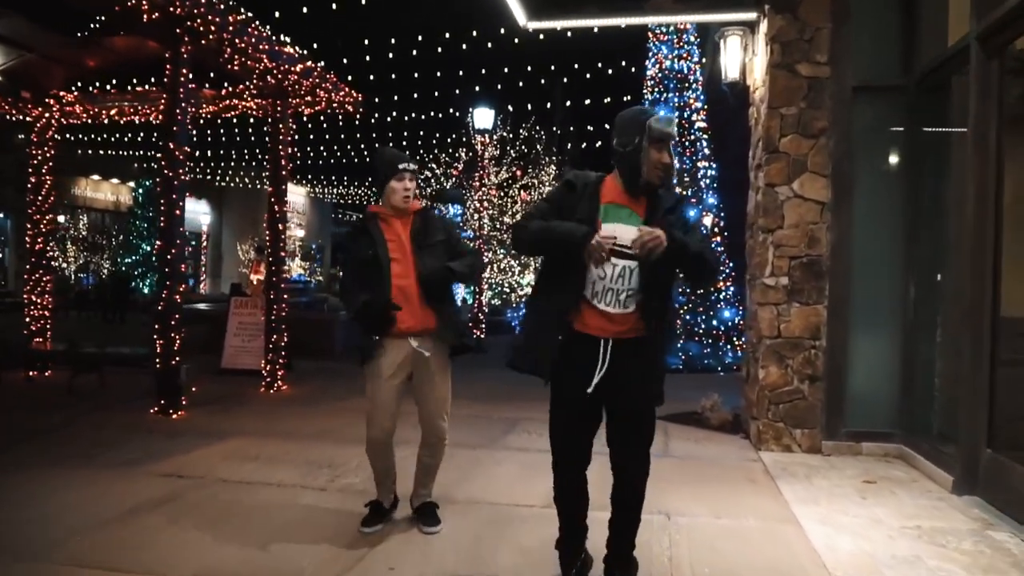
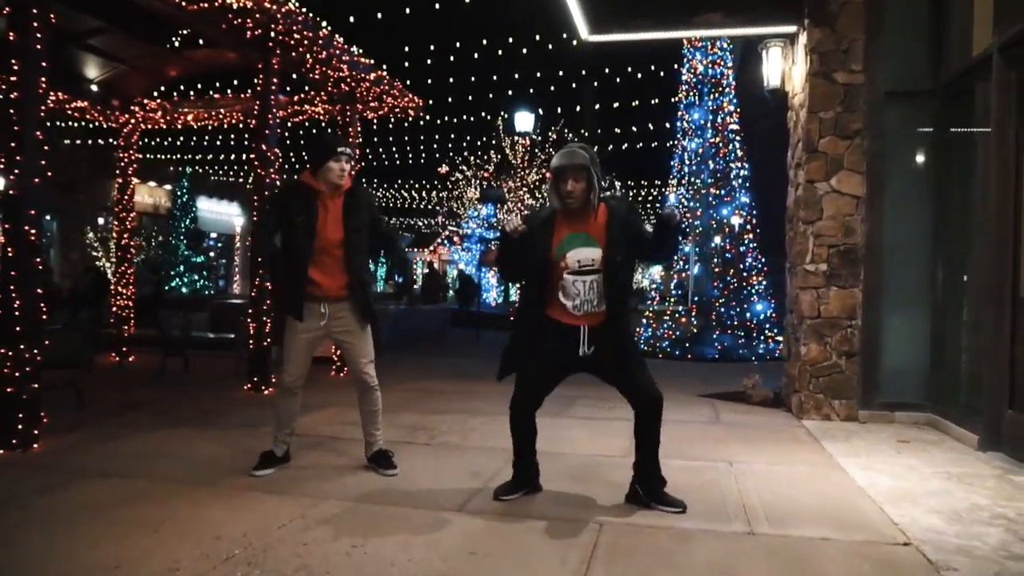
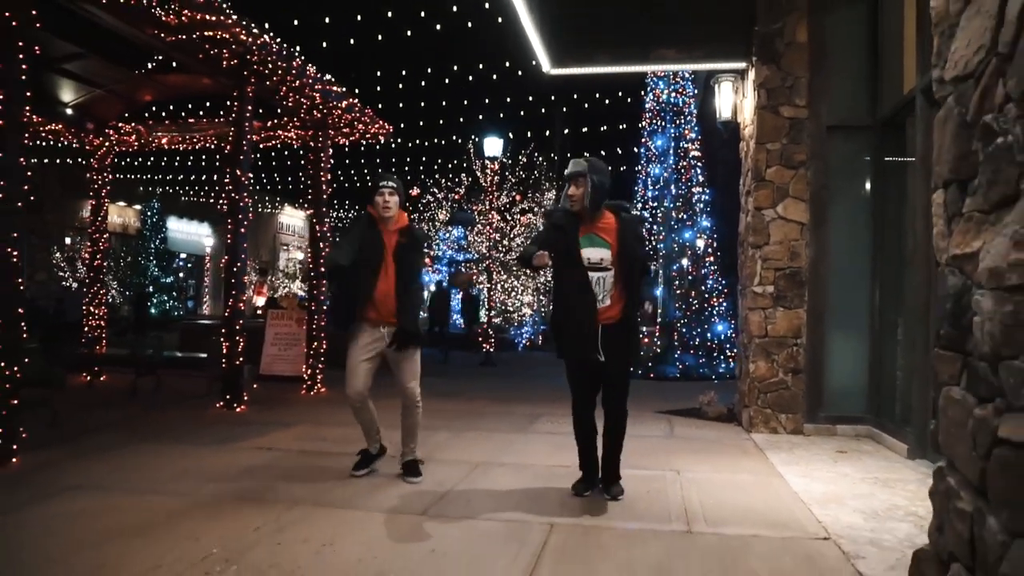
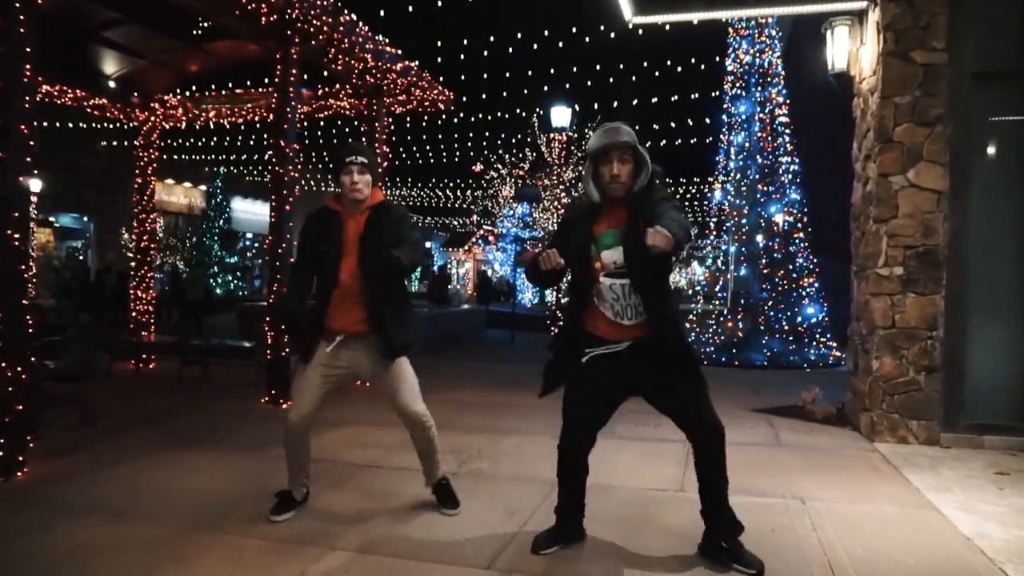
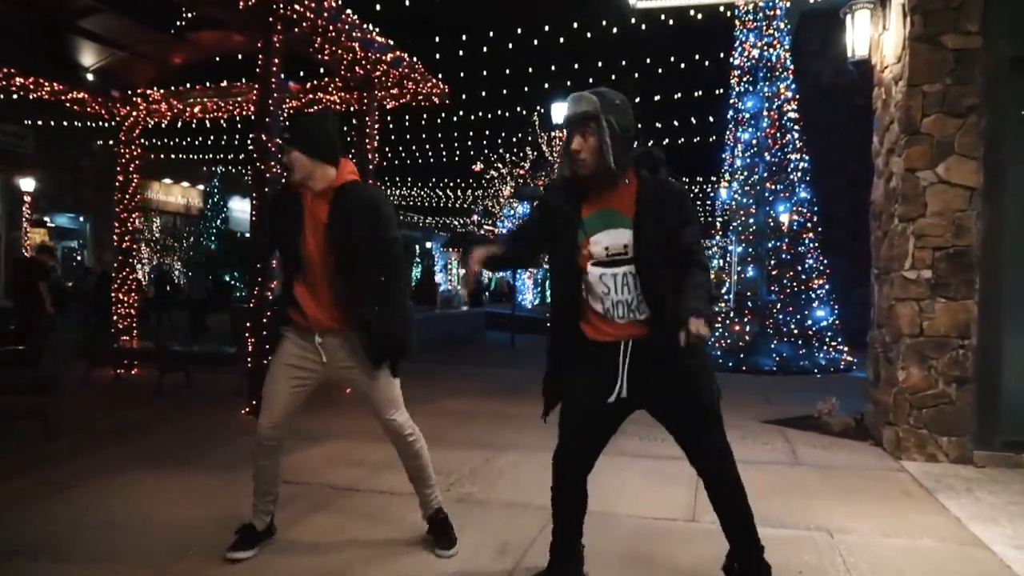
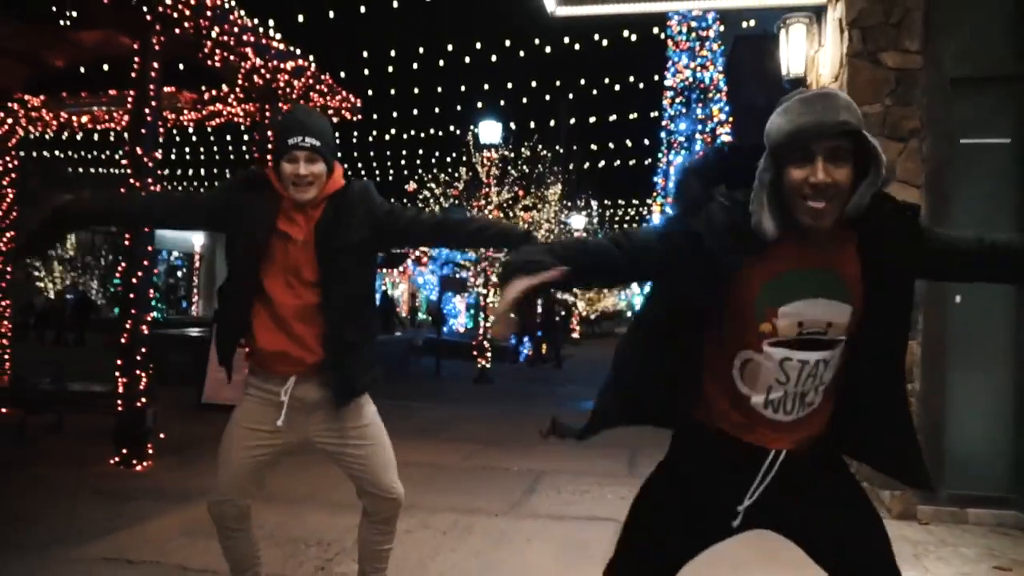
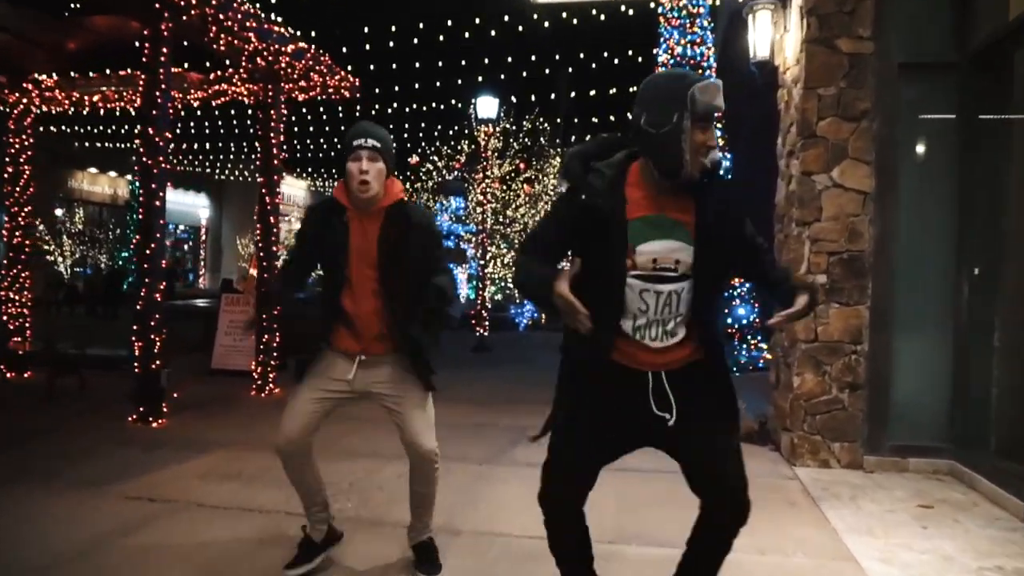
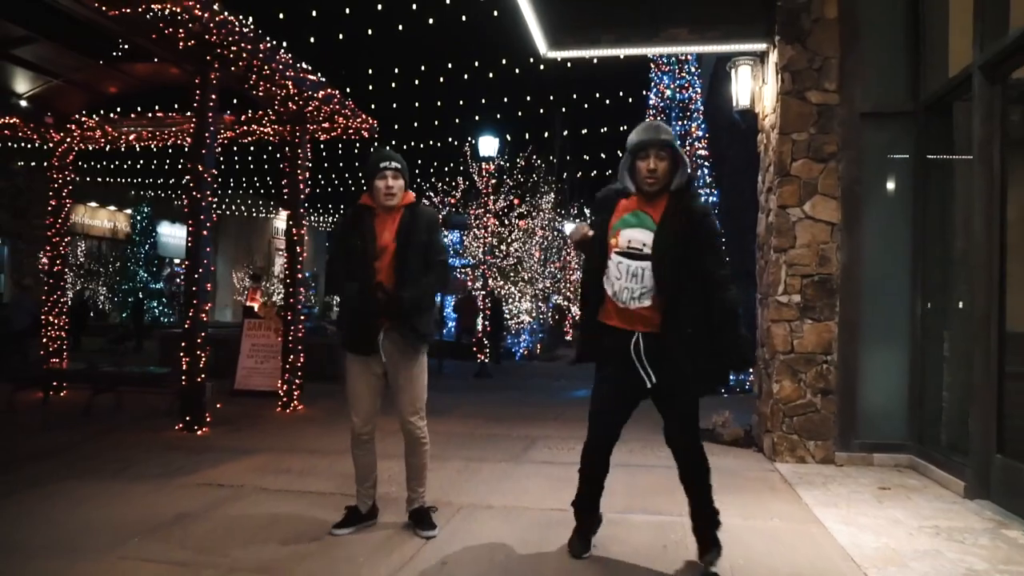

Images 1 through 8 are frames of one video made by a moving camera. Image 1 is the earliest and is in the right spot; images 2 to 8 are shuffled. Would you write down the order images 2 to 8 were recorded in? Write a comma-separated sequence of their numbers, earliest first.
7, 6, 8, 3, 2, 4, 5
